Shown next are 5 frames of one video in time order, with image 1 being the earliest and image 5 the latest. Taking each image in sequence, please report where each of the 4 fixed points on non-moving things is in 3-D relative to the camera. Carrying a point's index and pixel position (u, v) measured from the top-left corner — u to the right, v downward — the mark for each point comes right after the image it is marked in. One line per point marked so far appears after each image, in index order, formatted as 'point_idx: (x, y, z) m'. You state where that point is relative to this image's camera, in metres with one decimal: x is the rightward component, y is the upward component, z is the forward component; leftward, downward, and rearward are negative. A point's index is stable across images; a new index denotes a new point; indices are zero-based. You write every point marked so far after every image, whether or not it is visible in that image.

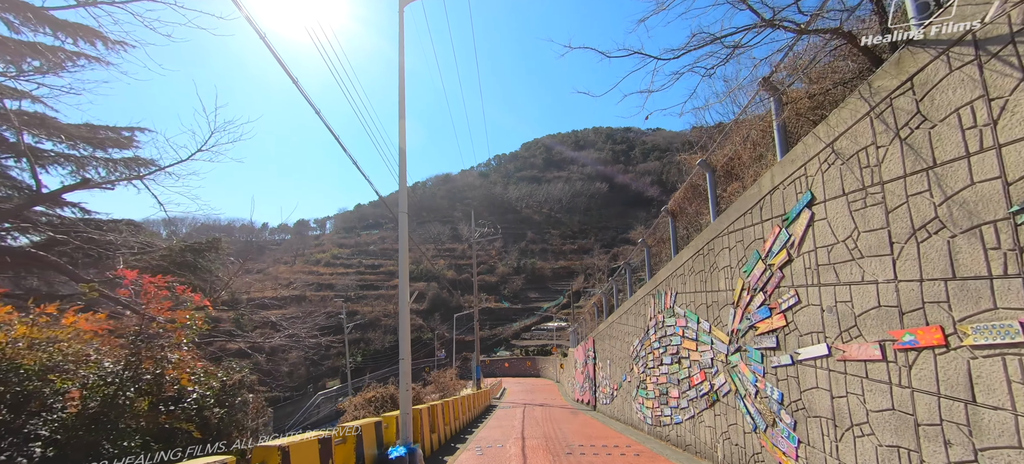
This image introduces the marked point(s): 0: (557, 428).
0: (+1.1, -4.7, +11.6) m
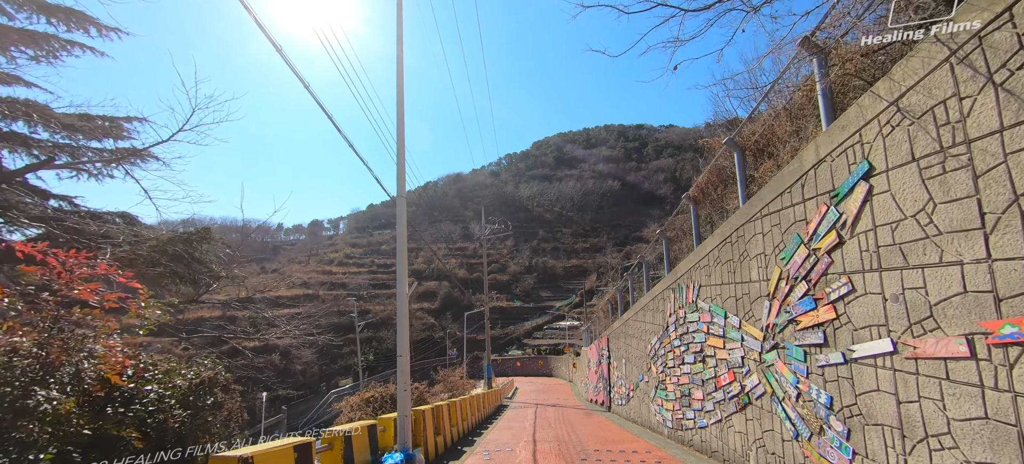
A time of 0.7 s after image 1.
0: (+1.3, -4.5, +11.0) m
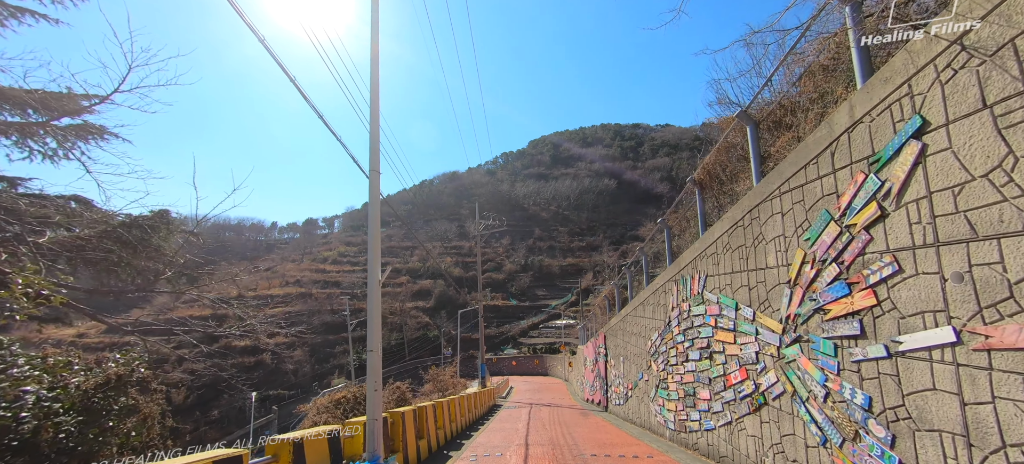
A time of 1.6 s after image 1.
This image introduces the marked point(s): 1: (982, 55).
0: (+1.2, -4.3, +10.4) m
1: (+2.6, +1.0, +2.7) m
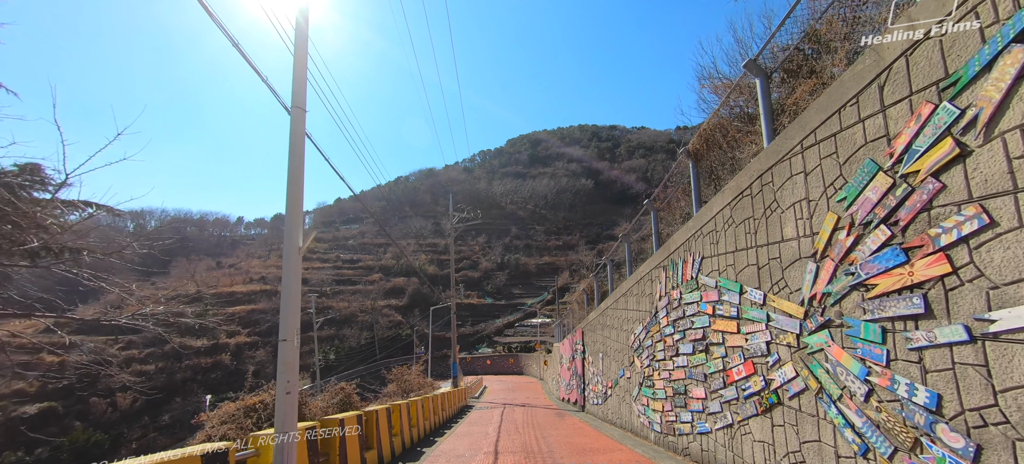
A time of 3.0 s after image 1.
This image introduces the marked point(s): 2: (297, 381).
0: (+0.6, -4.0, +9.5) m
1: (+2.4, +1.3, +1.9) m
2: (-1.8, -1.4, +4.5) m
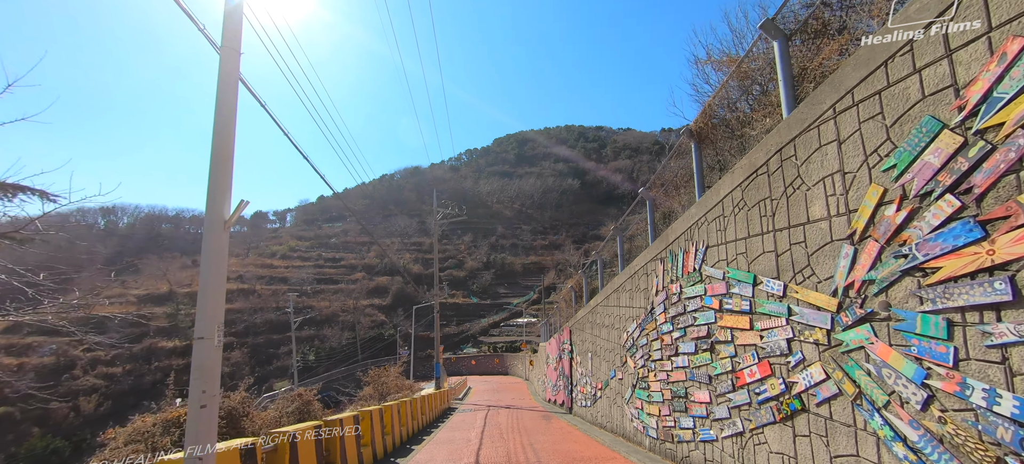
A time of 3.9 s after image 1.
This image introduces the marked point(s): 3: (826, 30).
0: (+0.3, -3.8, +8.8) m
1: (+2.4, +1.5, +1.3) m
2: (-1.9, -1.2, +3.8) m
3: (+2.6, +1.7, +4.0) m
